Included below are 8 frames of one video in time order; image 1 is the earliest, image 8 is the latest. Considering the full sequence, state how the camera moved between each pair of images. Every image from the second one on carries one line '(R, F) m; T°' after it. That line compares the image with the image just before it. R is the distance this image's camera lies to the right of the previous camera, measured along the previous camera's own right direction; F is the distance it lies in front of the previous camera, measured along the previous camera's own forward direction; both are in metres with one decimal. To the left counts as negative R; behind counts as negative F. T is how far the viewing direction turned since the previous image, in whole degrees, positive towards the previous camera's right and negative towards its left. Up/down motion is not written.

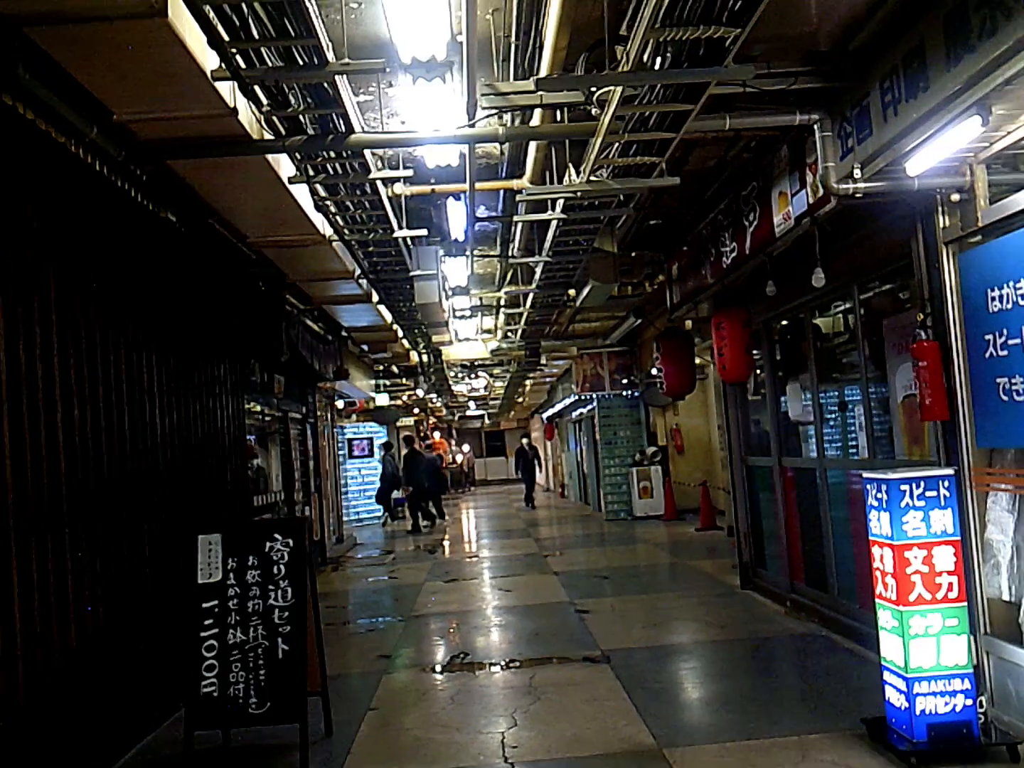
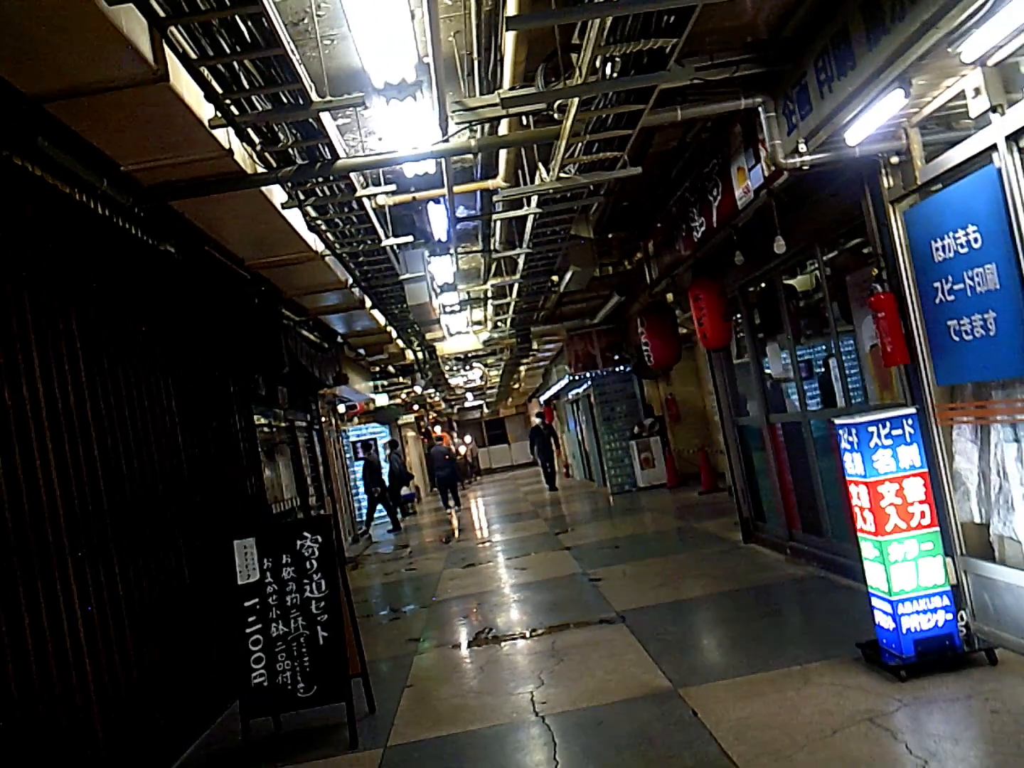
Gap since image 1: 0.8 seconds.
(0.0, -0.4) m; 0°
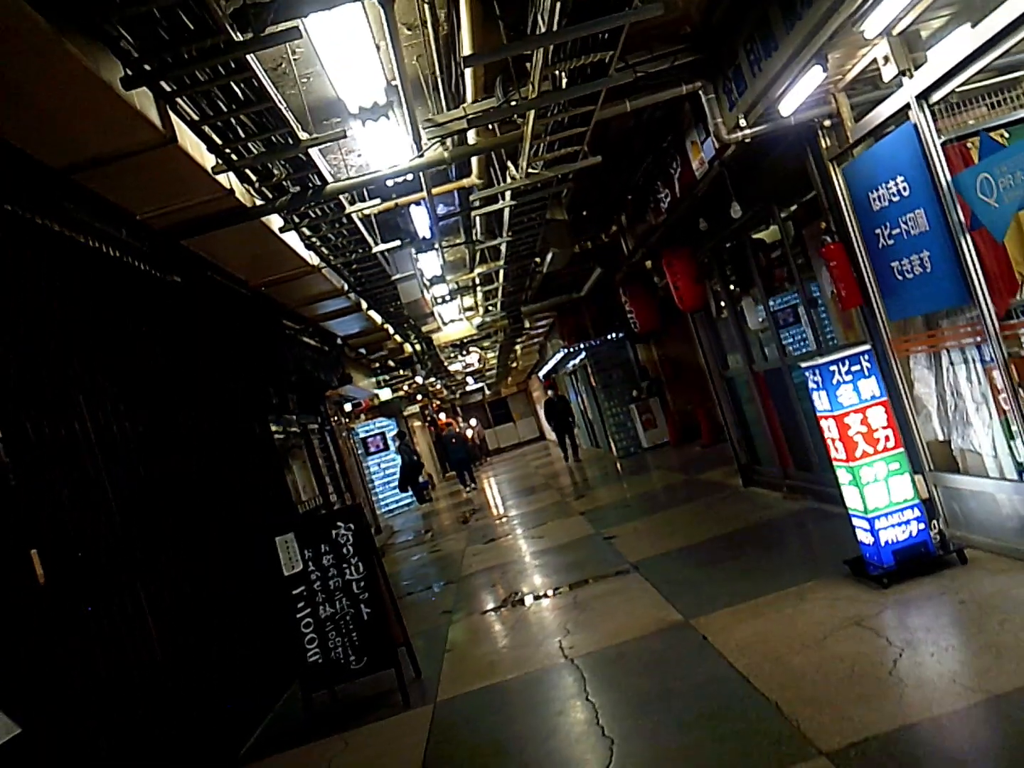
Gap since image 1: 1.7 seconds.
(0.0, -0.5) m; 0°
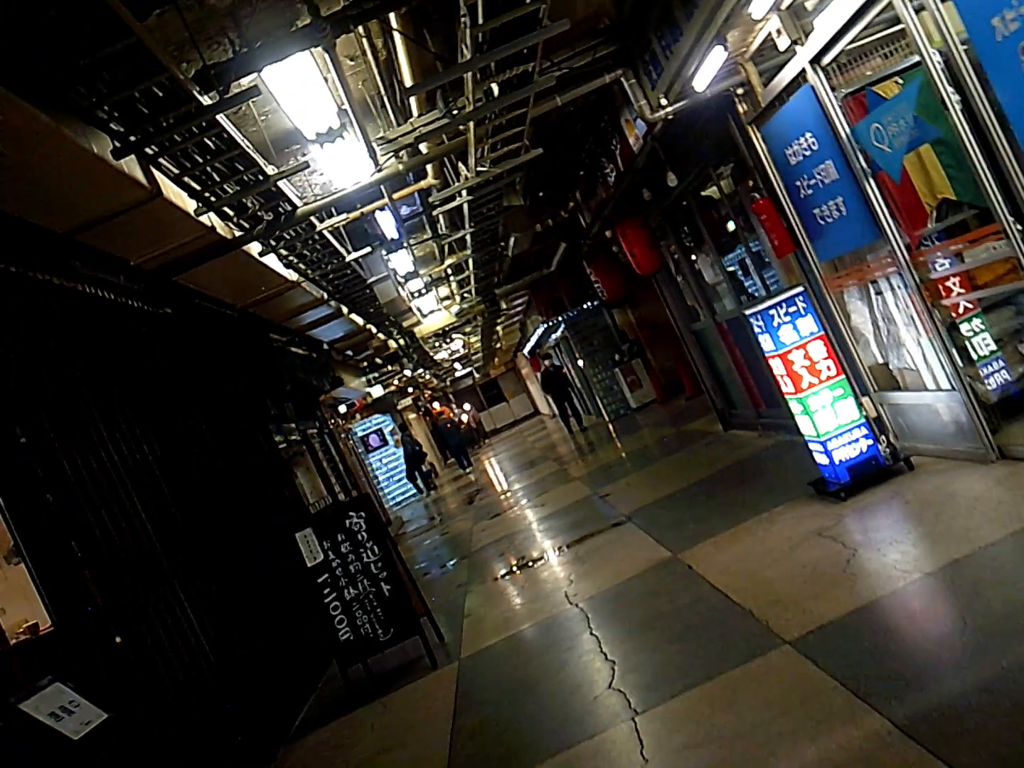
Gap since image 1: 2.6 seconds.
(+0.1, -0.6) m; 0°
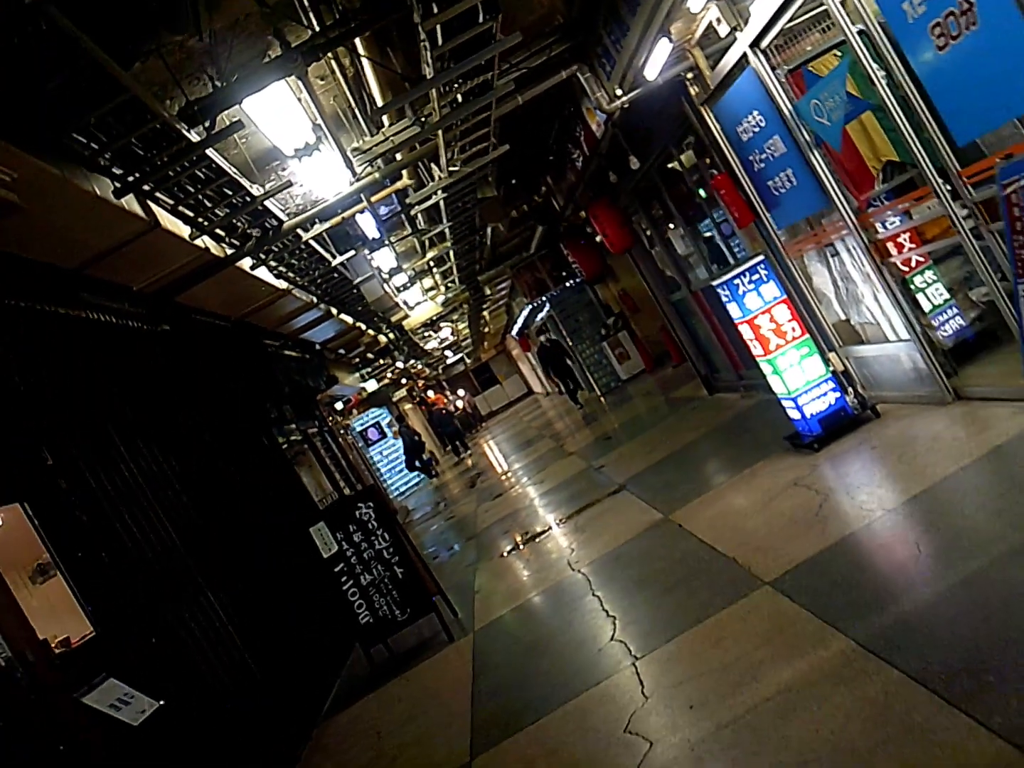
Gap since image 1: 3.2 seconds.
(0.0, -0.4) m; 0°
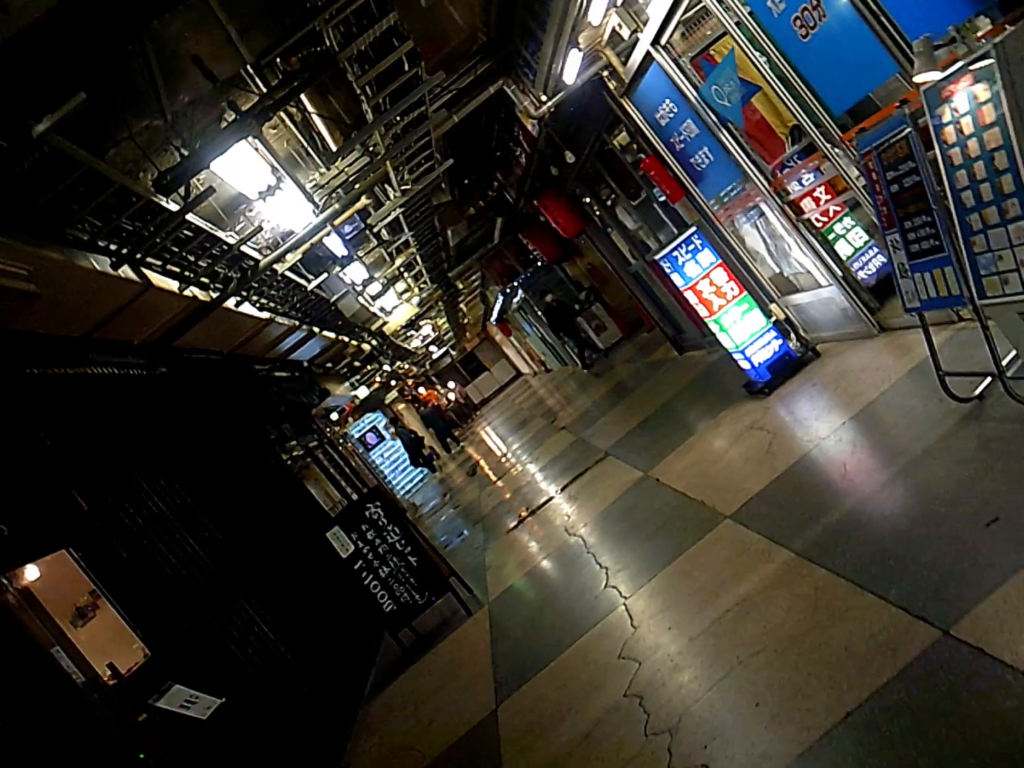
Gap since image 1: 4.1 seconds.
(+0.1, -0.6) m; 0°
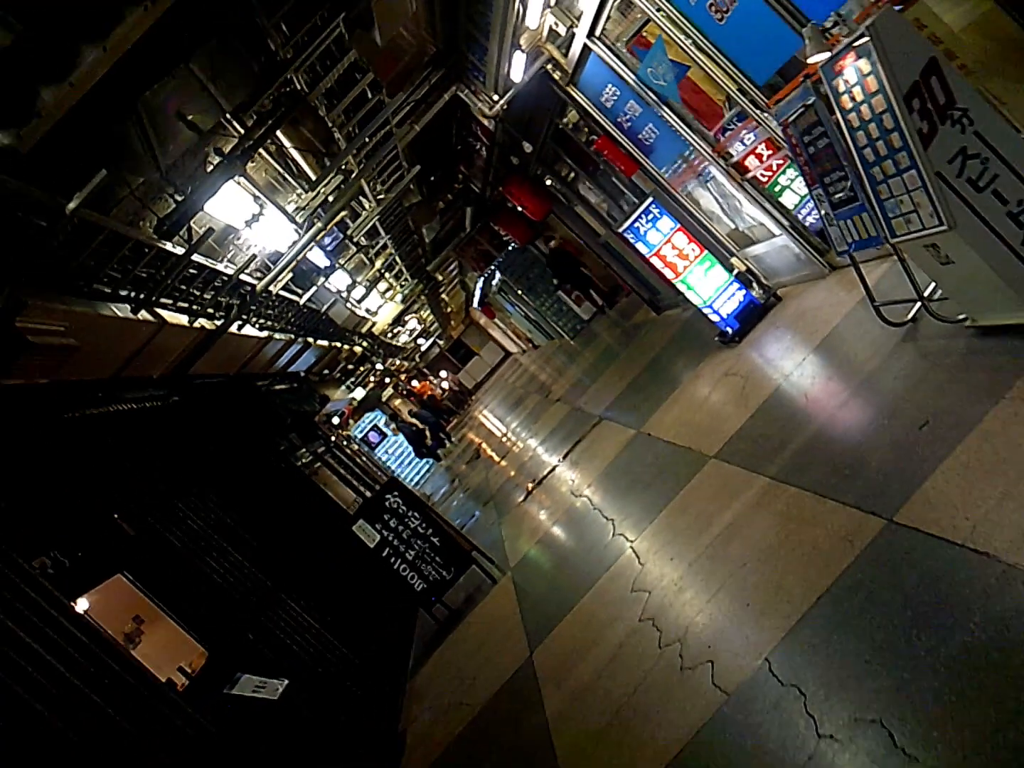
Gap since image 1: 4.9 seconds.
(0.0, -0.5) m; 0°
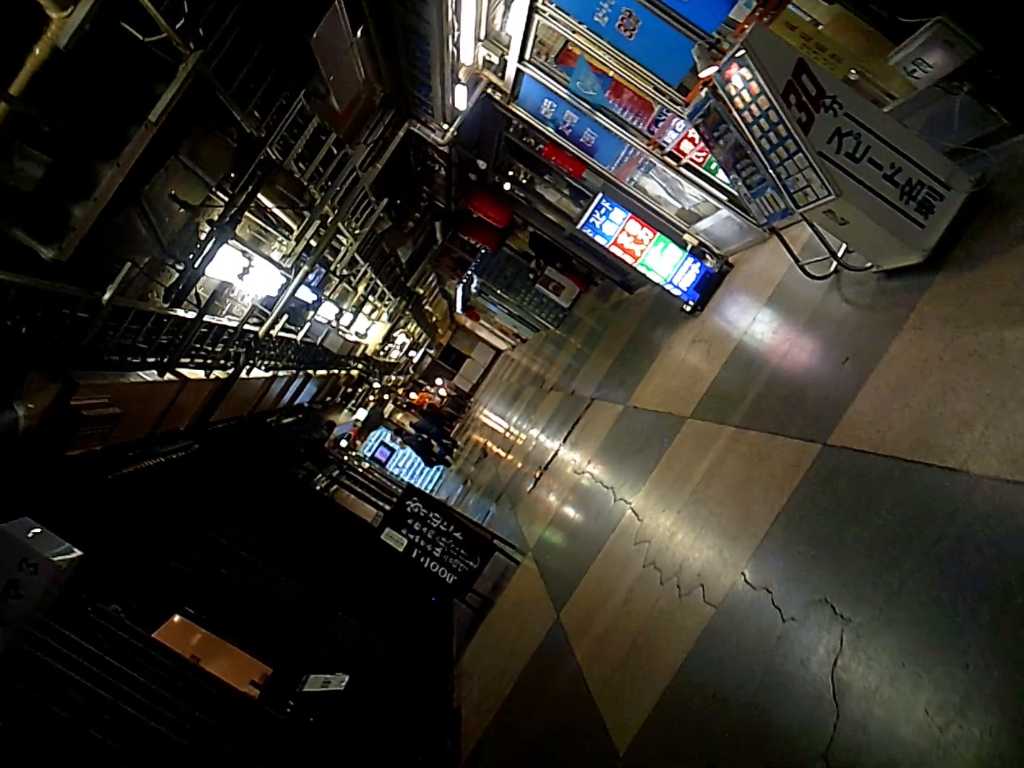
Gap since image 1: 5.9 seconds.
(0.0, -0.7) m; 0°
